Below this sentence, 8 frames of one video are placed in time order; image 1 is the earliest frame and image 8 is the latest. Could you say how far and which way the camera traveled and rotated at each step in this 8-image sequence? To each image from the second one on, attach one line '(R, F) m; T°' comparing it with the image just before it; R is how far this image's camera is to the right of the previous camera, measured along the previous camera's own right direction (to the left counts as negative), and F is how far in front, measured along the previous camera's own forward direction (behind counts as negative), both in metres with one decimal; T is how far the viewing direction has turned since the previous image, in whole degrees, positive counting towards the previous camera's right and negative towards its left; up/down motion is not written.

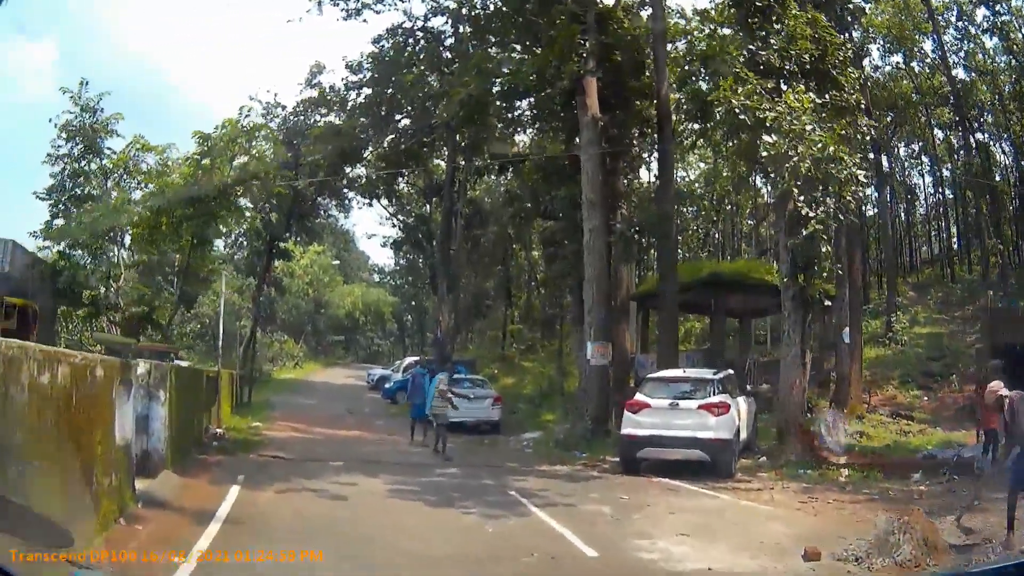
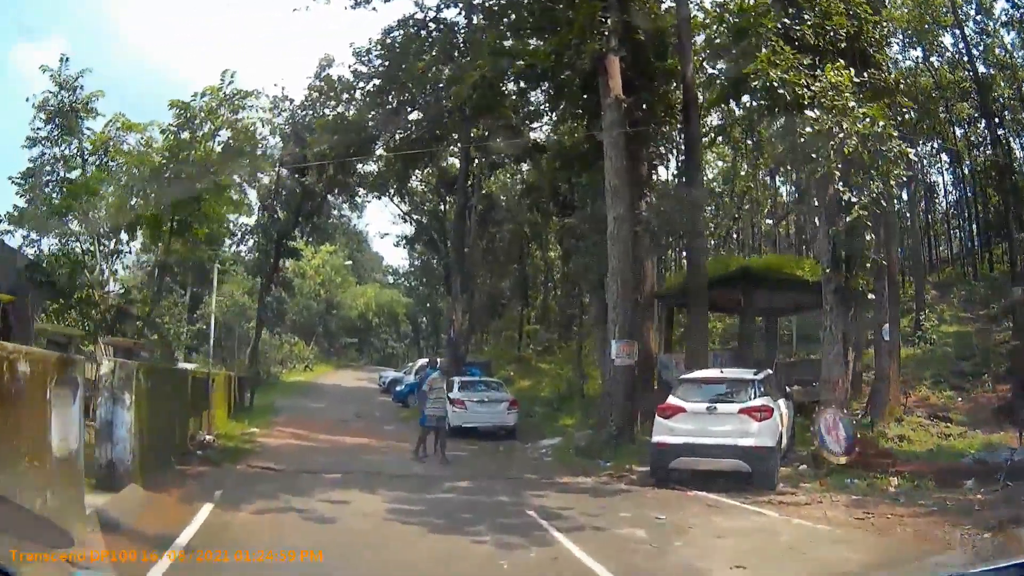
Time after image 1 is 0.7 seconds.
(0.0, +1.3) m; -1°
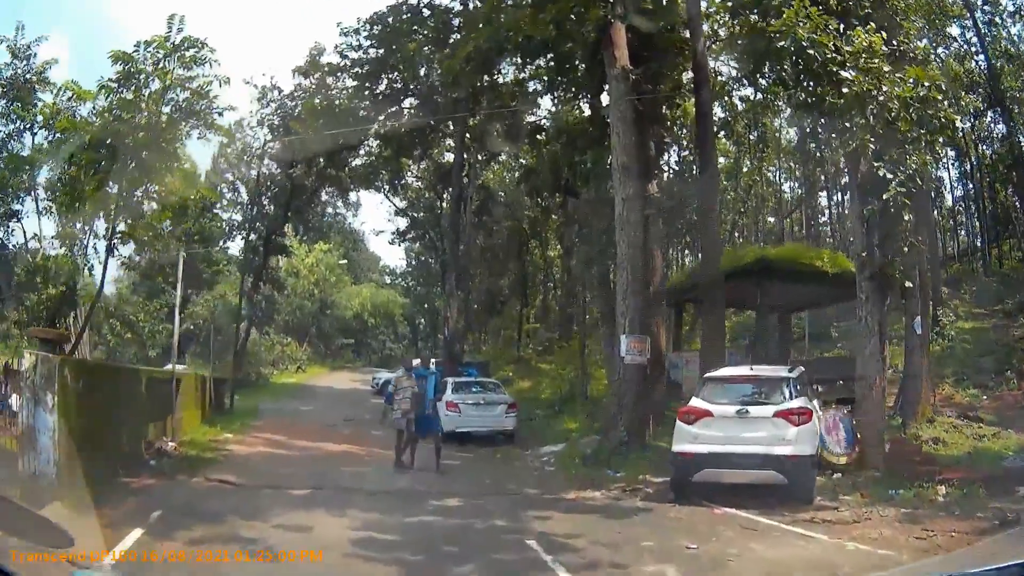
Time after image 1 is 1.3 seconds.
(0.0, +1.5) m; 0°
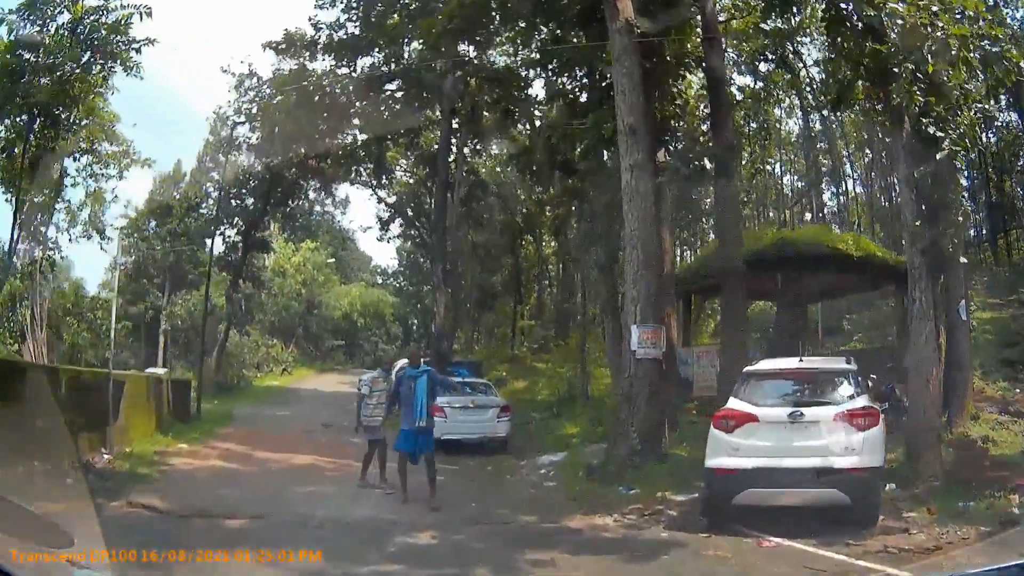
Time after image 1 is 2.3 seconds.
(+0.1, +1.9) m; 0°
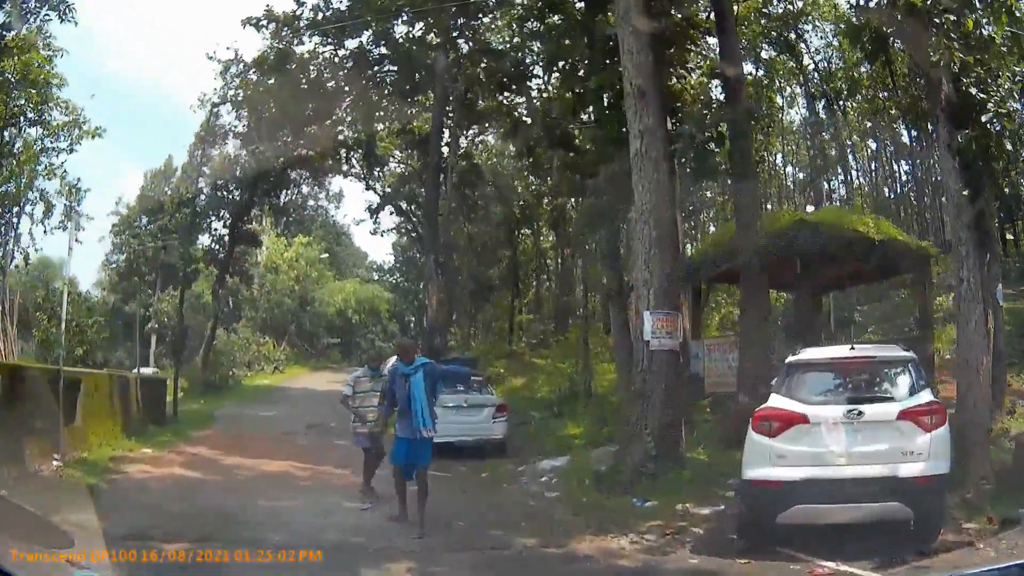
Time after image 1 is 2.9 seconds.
(0.0, +1.3) m; 0°
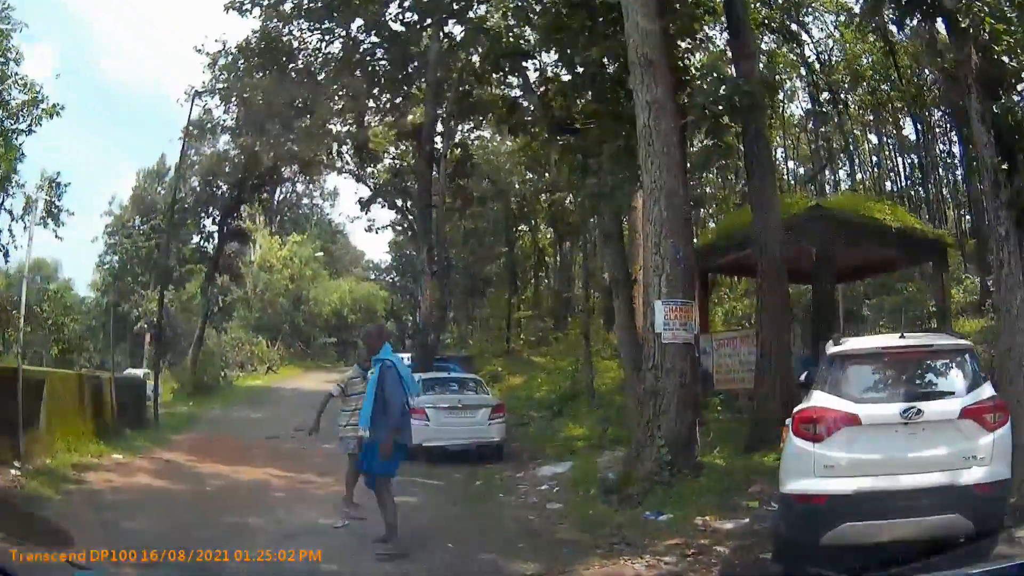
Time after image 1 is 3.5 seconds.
(0.0, +0.9) m; 0°
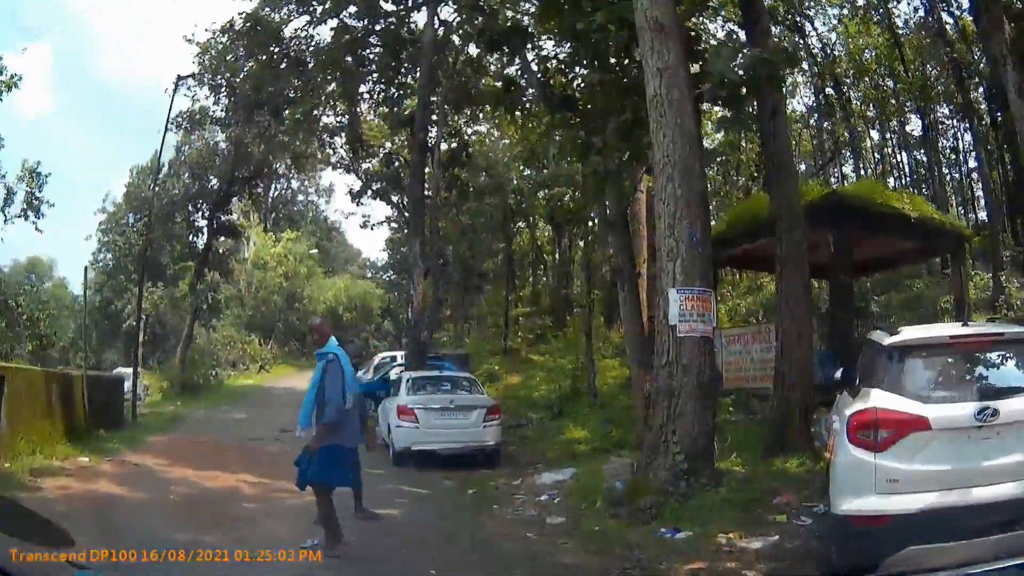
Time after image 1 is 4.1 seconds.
(0.0, +0.9) m; 0°
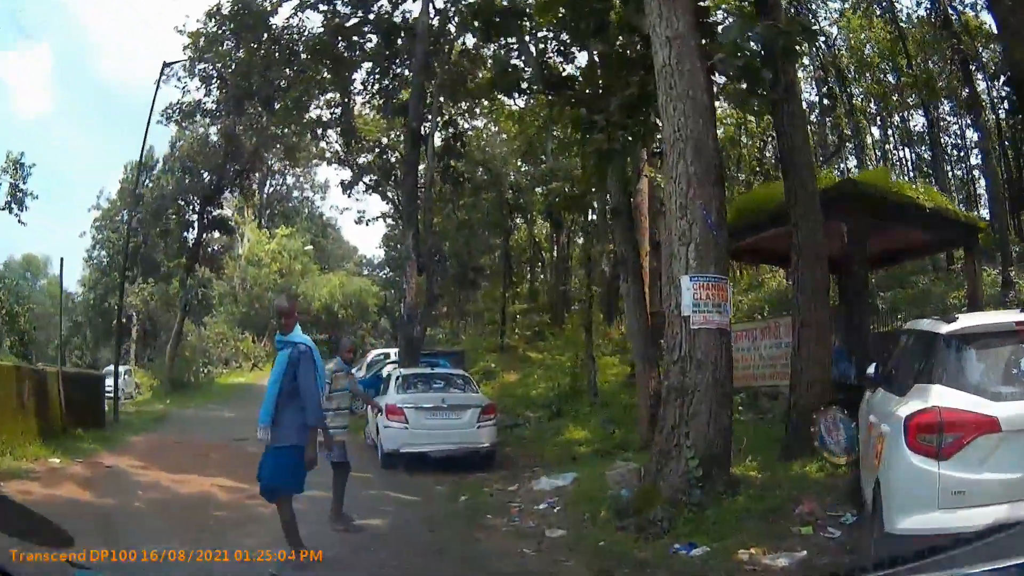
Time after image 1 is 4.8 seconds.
(0.0, +0.7) m; 0°
